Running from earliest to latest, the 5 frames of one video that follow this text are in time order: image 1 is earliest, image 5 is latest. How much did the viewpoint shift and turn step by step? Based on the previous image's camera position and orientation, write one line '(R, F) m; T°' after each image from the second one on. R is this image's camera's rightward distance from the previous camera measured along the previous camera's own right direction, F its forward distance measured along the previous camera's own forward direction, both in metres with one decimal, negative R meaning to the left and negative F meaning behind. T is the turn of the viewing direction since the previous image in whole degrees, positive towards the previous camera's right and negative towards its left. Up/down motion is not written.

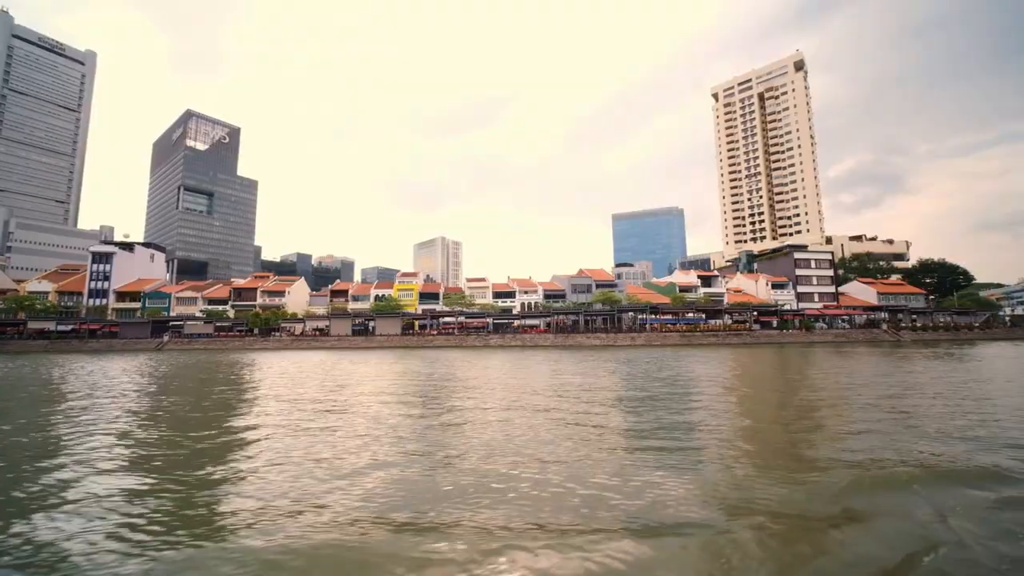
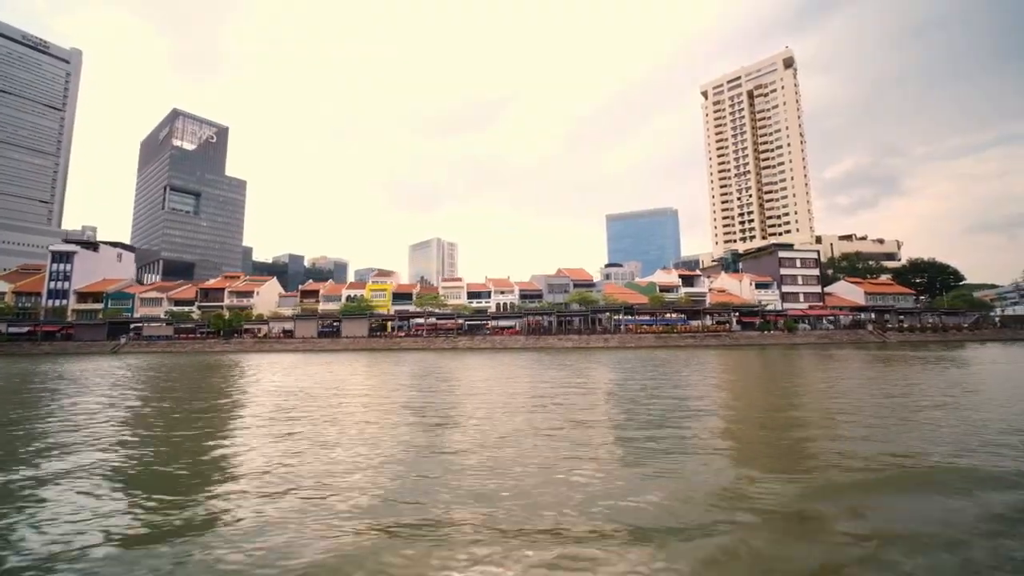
(+1.3, +1.0) m; 0°
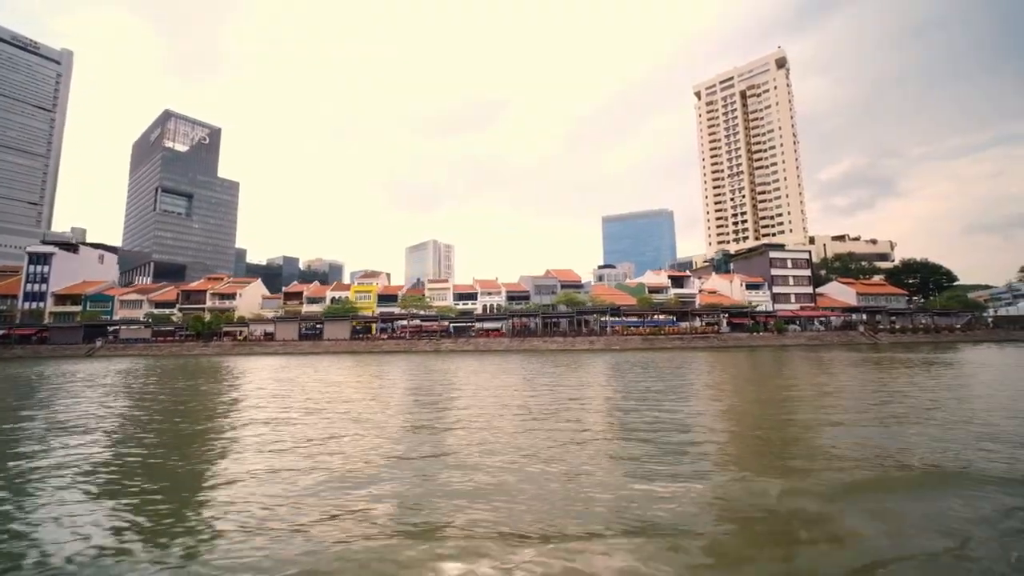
(+0.6, +0.5) m; 0°
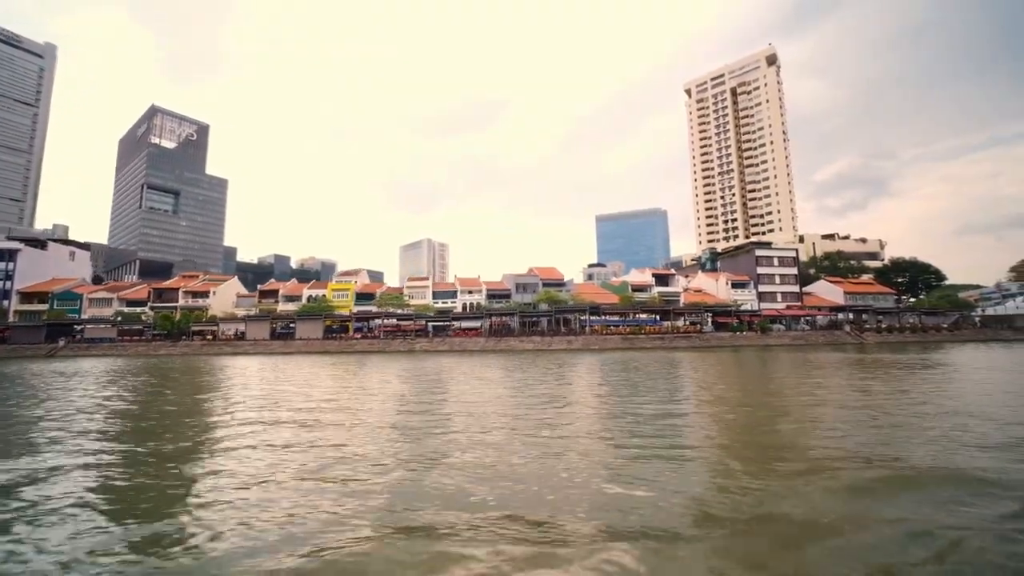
(+0.8, +0.7) m; +1°
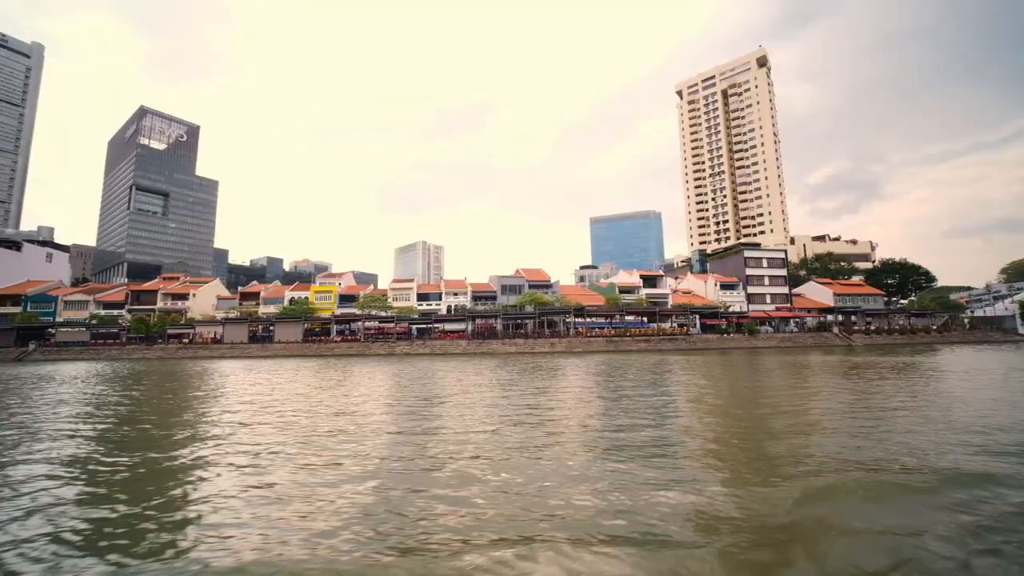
(+0.5, +0.5) m; +1°
